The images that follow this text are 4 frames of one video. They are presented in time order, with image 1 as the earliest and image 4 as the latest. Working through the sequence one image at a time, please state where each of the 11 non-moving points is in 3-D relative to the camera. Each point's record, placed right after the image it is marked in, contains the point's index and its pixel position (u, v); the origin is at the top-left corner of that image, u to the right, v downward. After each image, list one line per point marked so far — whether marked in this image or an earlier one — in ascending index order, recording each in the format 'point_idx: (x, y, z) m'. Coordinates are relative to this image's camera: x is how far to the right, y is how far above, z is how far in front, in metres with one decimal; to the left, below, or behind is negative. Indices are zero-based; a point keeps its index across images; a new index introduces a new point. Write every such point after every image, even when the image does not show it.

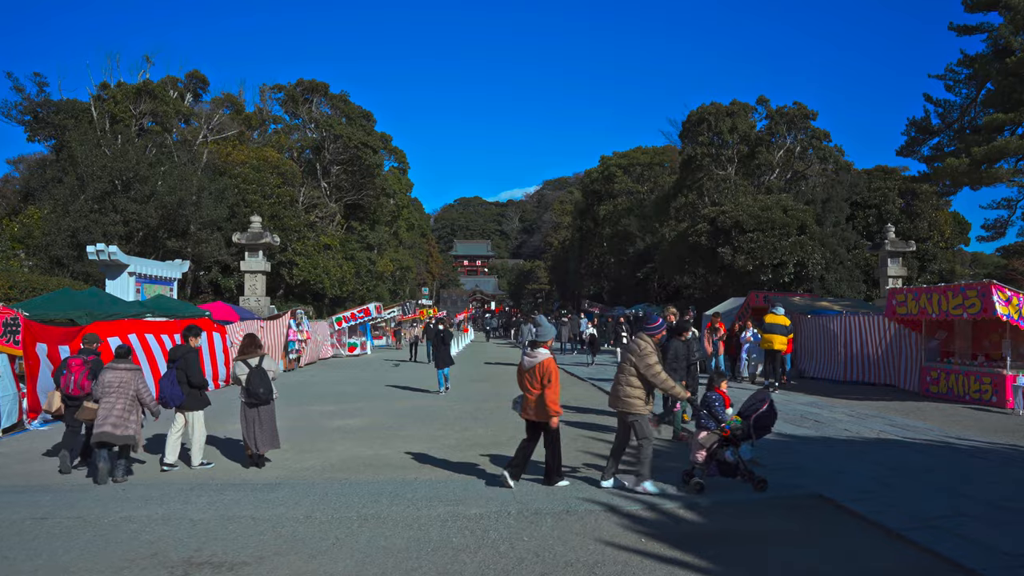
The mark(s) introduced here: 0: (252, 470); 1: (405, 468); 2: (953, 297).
0: (-3.1, -2.2, +9.1) m
1: (-1.3, -2.1, +8.8) m
2: (+8.1, -0.2, +13.9) m
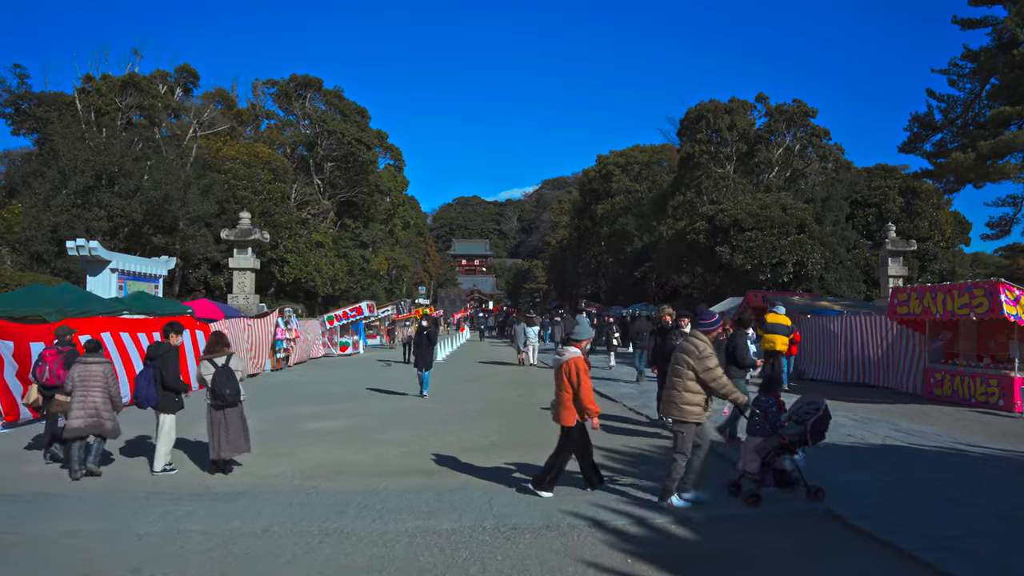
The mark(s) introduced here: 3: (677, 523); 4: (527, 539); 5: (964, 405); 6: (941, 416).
0: (-3.3, -2.1, +8.6) m
1: (-1.5, -2.1, +8.2) m
2: (+7.9, -0.1, +13.4) m
3: (+1.3, -1.9, +6.0) m
4: (+0.1, -1.9, +5.6) m
5: (+8.1, -2.1, +13.6) m
6: (+6.7, -2.0, +11.7) m
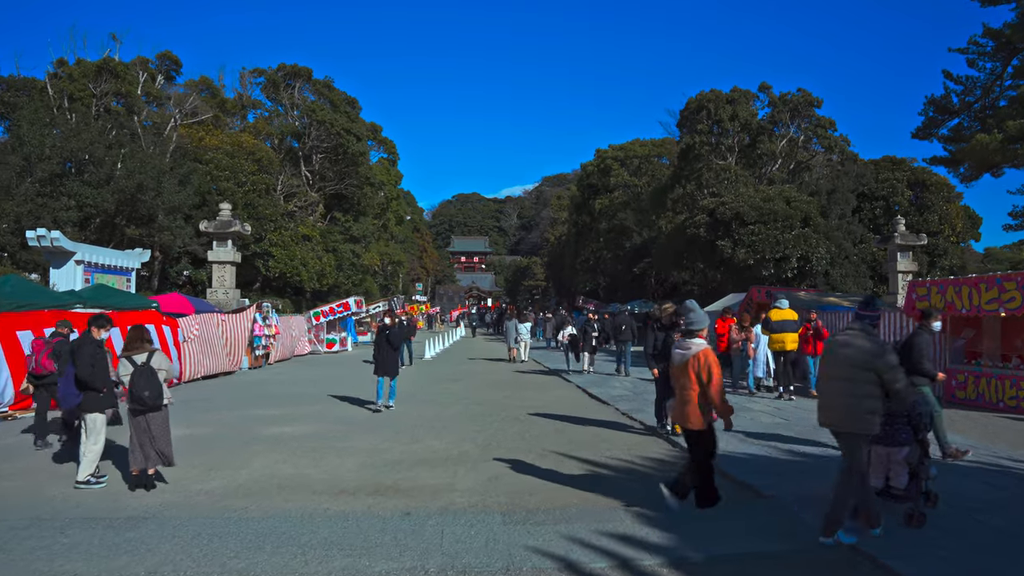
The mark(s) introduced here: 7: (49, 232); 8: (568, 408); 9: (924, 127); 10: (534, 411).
0: (-3.6, -2.0, +7.3) m
1: (-1.8, -1.9, +7.0) m
2: (+7.6, 0.0, +12.2) m
3: (+1.0, -1.8, +4.8) m
4: (-0.2, -1.8, +4.4) m
5: (+7.8, -2.0, +12.3) m
6: (+6.4, -1.9, +10.5) m
7: (-11.9, +1.5, +19.4) m
8: (+1.0, -2.1, +13.0) m
9: (+10.5, +4.1, +19.2) m
10: (+0.4, -2.1, +12.6) m
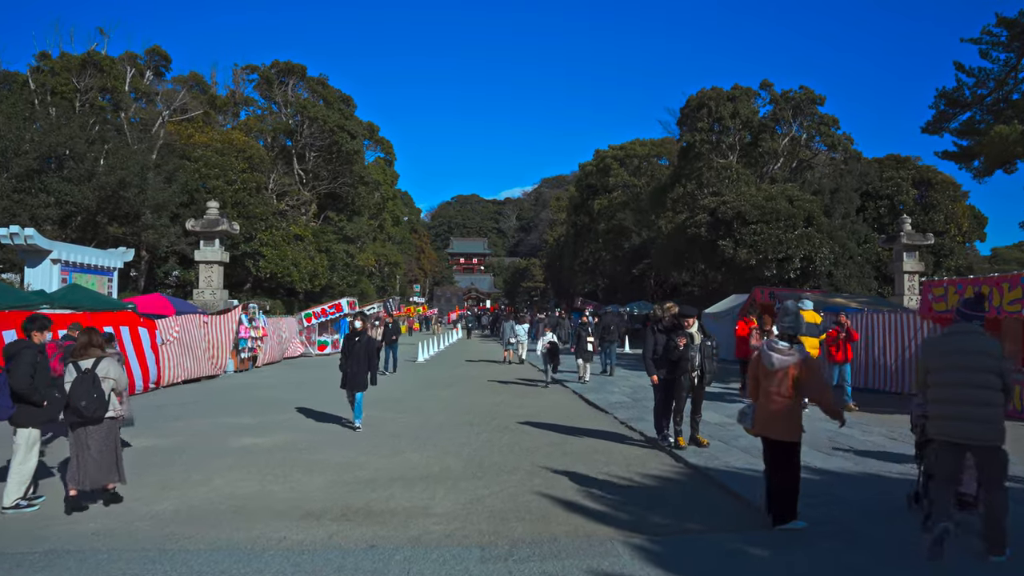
0: (-3.8, -2.0, +6.6) m
1: (-1.9, -1.9, +6.2) m
2: (+7.5, 0.0, +11.4) m
3: (+0.9, -1.8, +4.1) m
4: (-0.3, -1.7, +3.6) m
5: (+7.7, -2.0, +11.6) m
6: (+6.2, -1.9, +9.7) m
7: (-12.1, +1.4, +18.7) m
8: (+0.8, -2.1, +12.2) m
9: (+10.3, +4.1, +18.4) m
10: (+0.2, -2.1, +11.9) m
